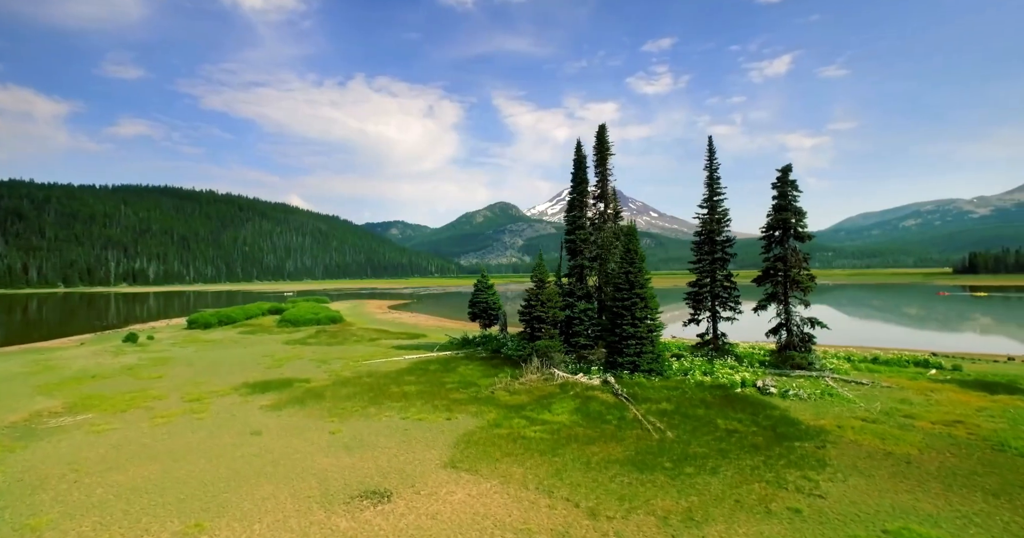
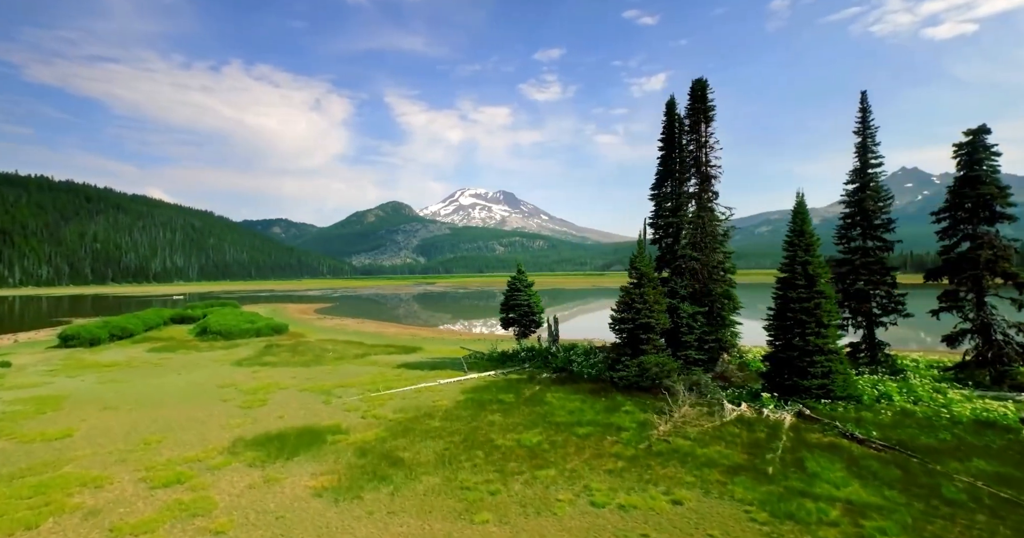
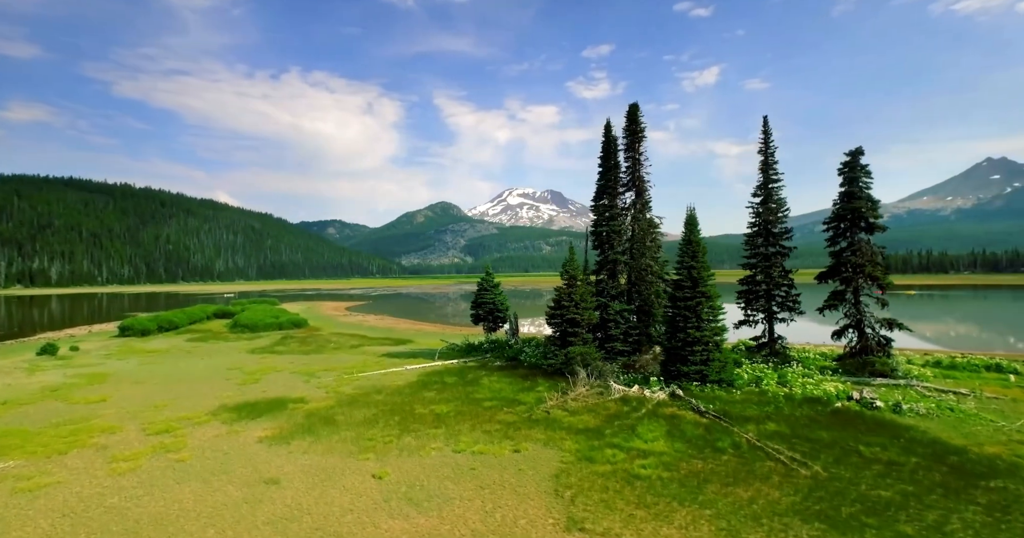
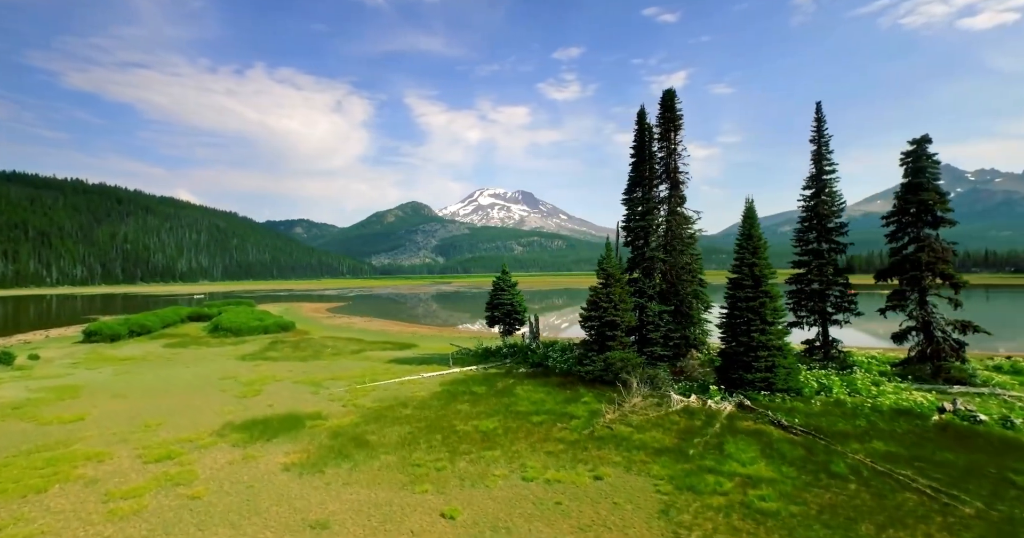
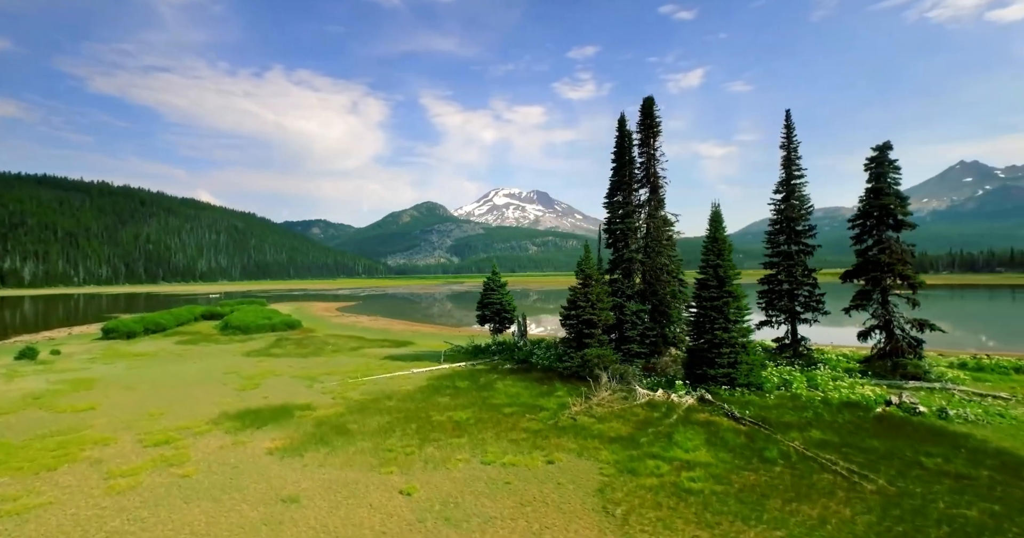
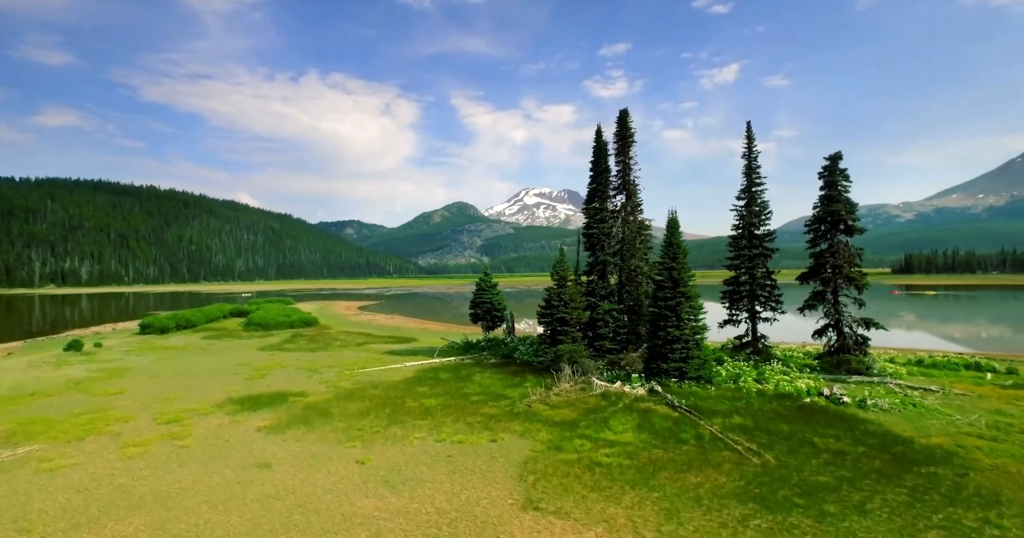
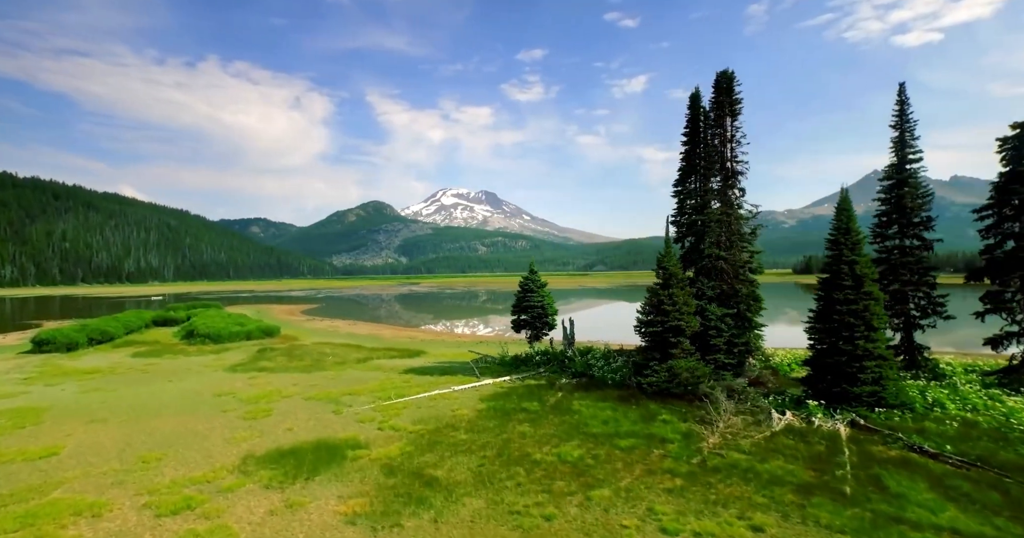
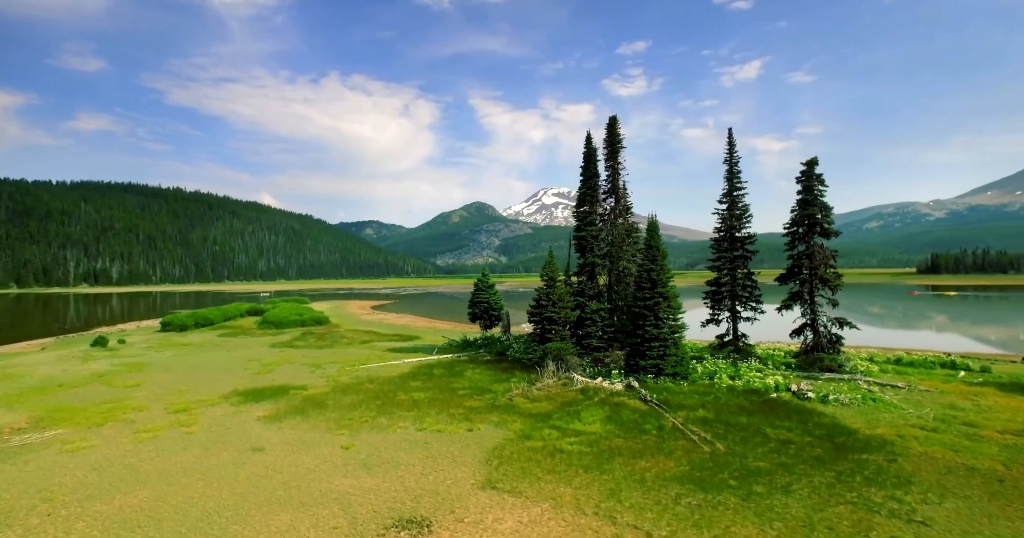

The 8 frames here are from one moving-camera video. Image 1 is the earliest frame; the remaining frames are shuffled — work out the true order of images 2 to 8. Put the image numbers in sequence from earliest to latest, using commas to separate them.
8, 6, 3, 5, 4, 2, 7
